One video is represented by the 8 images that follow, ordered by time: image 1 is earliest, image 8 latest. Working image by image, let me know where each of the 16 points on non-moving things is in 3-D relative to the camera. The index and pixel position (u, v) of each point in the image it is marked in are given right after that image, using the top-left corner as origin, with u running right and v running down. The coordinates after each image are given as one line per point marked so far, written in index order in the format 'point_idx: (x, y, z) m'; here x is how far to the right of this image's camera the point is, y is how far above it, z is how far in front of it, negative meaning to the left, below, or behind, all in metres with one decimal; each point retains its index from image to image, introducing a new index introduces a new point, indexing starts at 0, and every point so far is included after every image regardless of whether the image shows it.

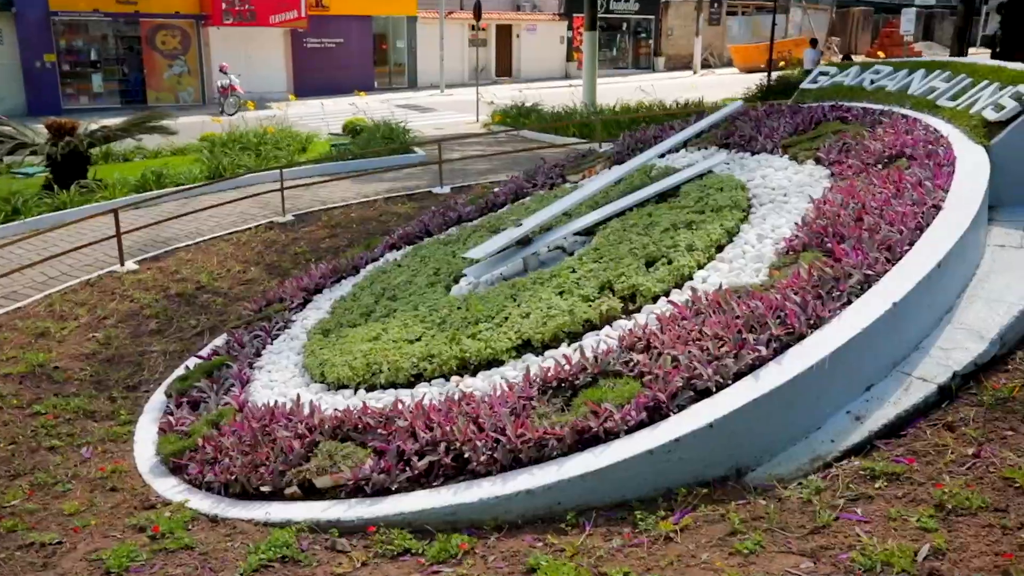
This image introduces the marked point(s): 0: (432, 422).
0: (-0.4, -0.8, +4.6) m
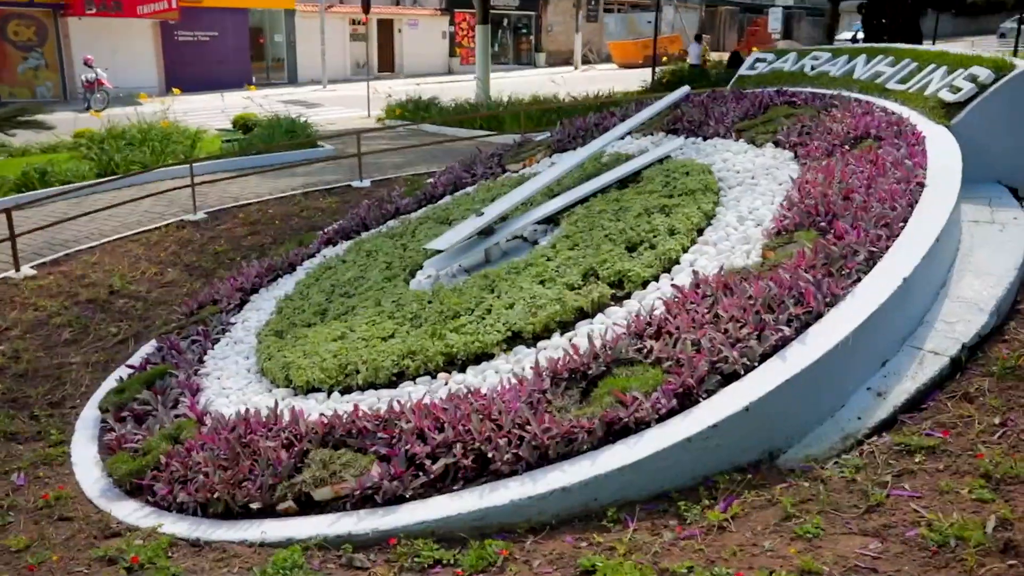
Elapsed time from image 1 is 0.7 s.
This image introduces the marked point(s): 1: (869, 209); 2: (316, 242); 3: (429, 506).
0: (-0.4, -0.7, +4.3) m
1: (+2.2, +0.5, +5.0) m
2: (-2.3, +0.5, +9.4) m
3: (-0.4, -1.1, +3.9) m
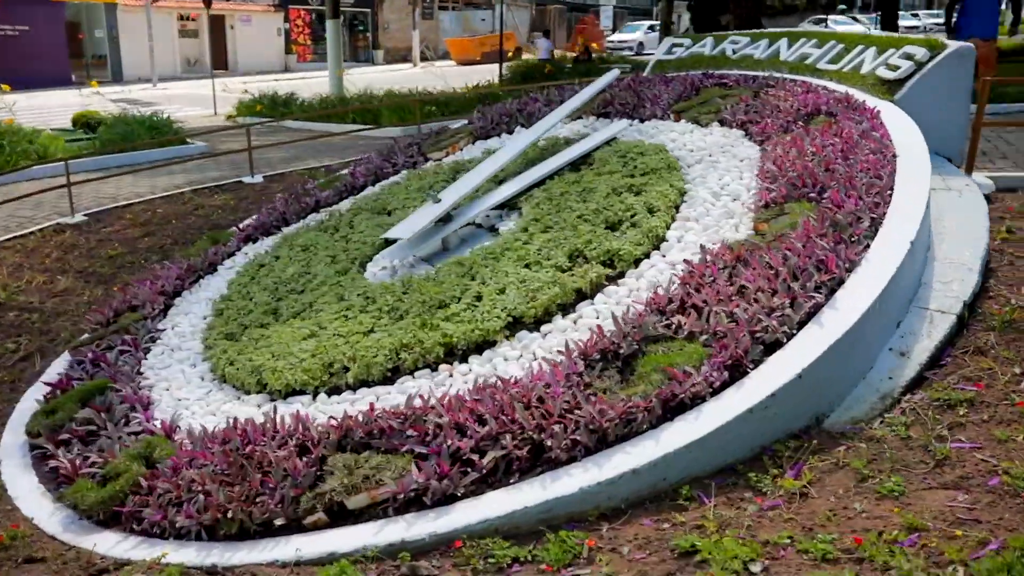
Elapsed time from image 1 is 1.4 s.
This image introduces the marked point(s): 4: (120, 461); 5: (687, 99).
0: (-0.2, -0.6, +4.0) m
1: (+2.2, +0.7, +5.2) m
2: (-3.0, +0.5, +8.7) m
3: (-0.1, -1.0, +3.7) m
4: (-2.3, -1.0, +4.6) m
5: (+1.8, +1.9, +8.2) m
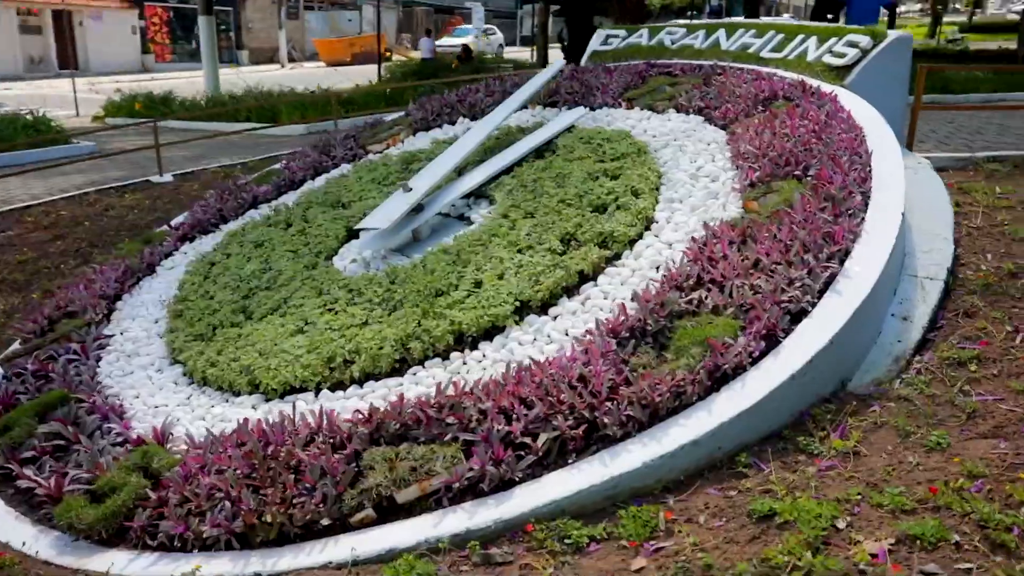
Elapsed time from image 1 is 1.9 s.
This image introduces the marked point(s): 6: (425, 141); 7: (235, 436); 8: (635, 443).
0: (+0.1, -0.5, +4.0) m
1: (+2.2, +0.9, +5.5) m
2: (-3.5, +0.5, +8.2) m
3: (+0.2, -0.9, +3.6) m
4: (-2.1, -1.0, +4.3) m
5: (+1.3, +2.1, +8.3) m
6: (-1.0, +1.6, +8.8) m
7: (-1.4, -0.8, +4.3) m
8: (+0.6, -0.7, +3.7) m
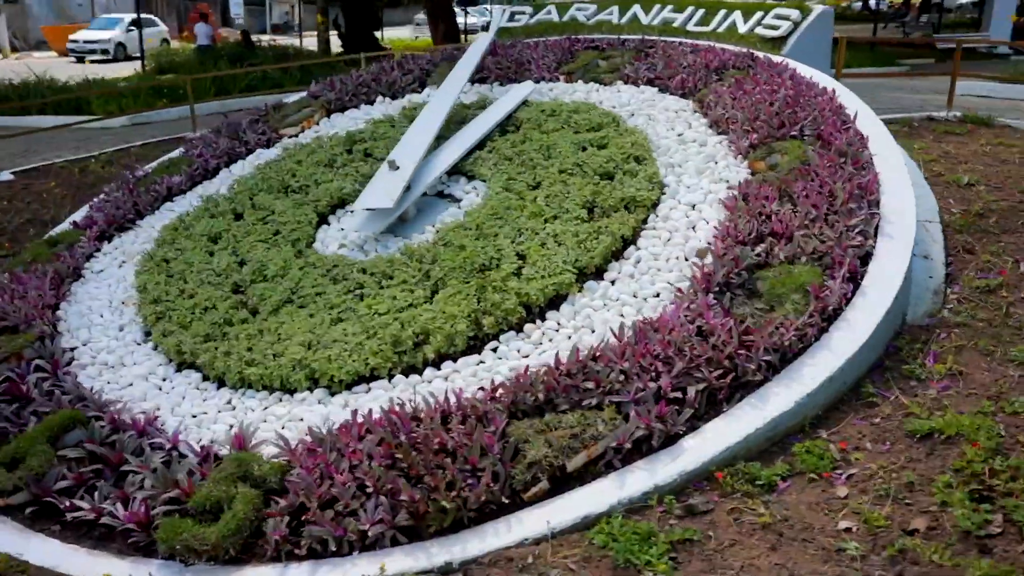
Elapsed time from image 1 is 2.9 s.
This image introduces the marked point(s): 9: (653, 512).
0: (+0.7, -0.3, +4.0) m
1: (+2.3, +1.3, +6.0) m
2: (-3.8, +0.4, +7.2) m
3: (+0.9, -0.7, +3.7) m
4: (-1.4, -0.9, +3.8) m
5: (+0.6, +2.4, +8.5) m
6: (-1.7, +1.7, +8.4) m
7: (-0.8, -0.7, +3.9) m
8: (+1.3, -0.5, +3.9) m
9: (+0.6, -1.0, +3.5) m
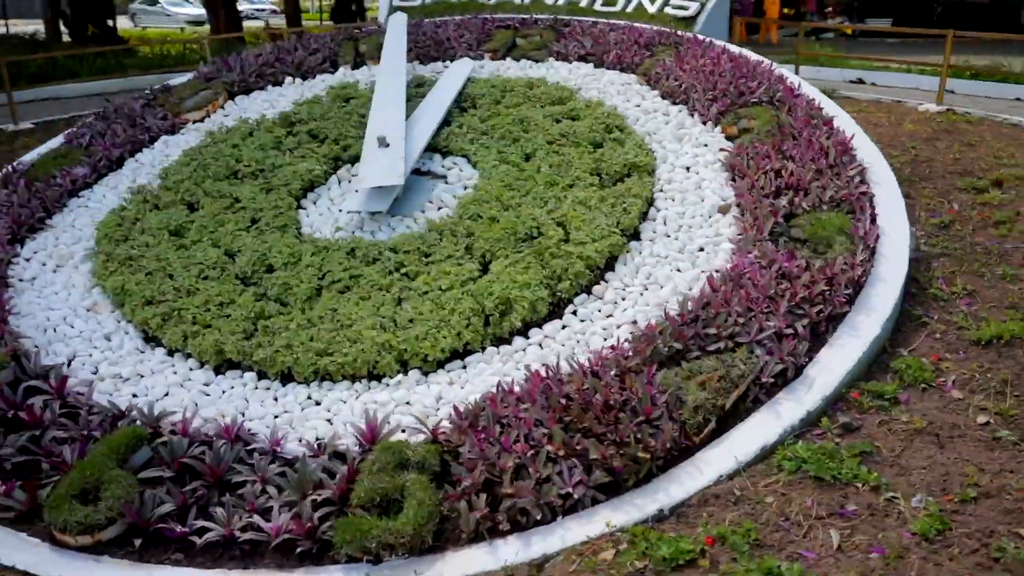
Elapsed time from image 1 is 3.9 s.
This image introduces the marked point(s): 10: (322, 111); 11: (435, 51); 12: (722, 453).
0: (+1.3, 0.0, +4.3) m
1: (+2.1, +1.6, +6.6) m
2: (-4.0, +0.3, +6.1) m
3: (+1.6, -0.4, +4.1) m
4: (-0.6, -0.8, +3.5) m
5: (-0.3, +2.6, +8.6) m
6: (-2.4, +1.8, +7.8) m
7: (-0.1, -0.5, +3.8) m
8: (+1.9, -0.1, +4.4) m
9: (+1.4, -0.7, +3.8) m
10: (-1.7, +1.6, +7.3) m
11: (-0.8, +2.4, +8.3) m
12: (+0.9, -0.7, +3.7) m
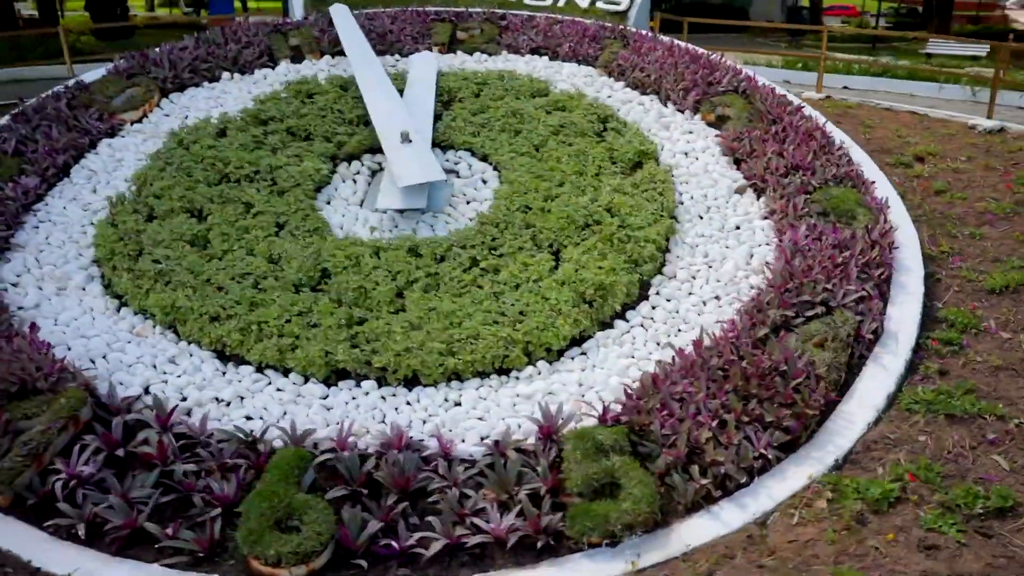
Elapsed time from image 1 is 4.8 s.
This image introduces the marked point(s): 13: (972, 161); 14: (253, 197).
0: (+1.9, +0.1, +4.8) m
1: (+2.0, +1.9, +7.2) m
2: (-3.7, +0.1, +5.2) m
3: (+2.3, -0.2, +4.7) m
4: (+0.3, -0.8, +3.6) m
5: (-0.9, +2.7, +8.5) m
6: (-2.7, +1.7, +7.2) m
7: (+0.7, -0.4, +4.0) m
8: (+2.4, +0.1, +5.0) m
9: (+2.2, -0.5, +4.3) m
10: (-1.9, +1.5, +6.9) m
11: (-1.3, +2.4, +8.1) m
12: (+1.8, -0.6, +4.1) m
13: (+4.4, +1.2, +7.8) m
14: (-1.8, +0.6, +5.7) m
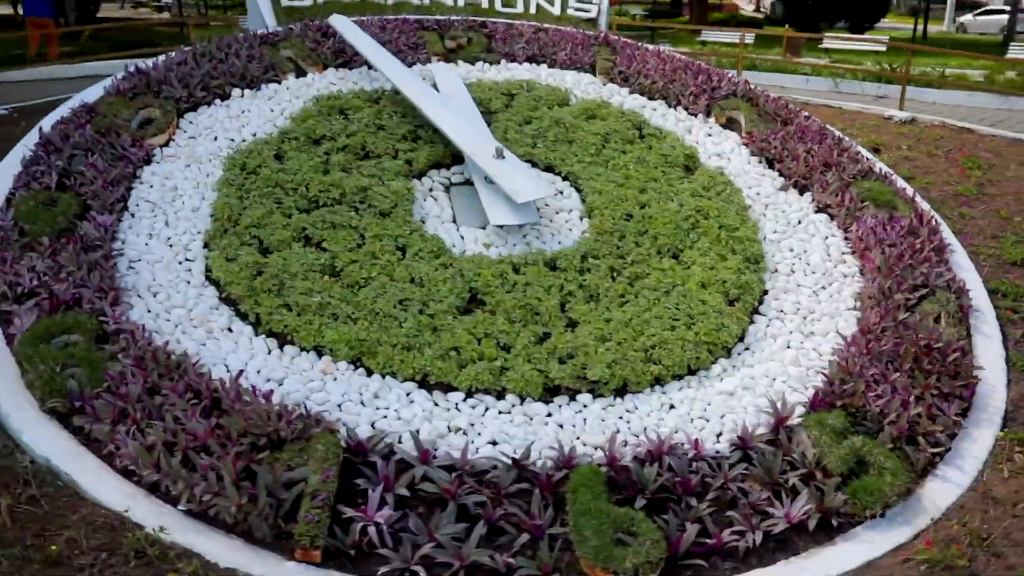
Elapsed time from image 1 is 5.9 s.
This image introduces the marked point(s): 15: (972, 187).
0: (+2.8, +0.2, +5.6) m
1: (+2.2, +2.0, +7.9) m
2: (-2.7, -0.2, +4.7) m
3: (+3.2, 0.0, +5.6) m
4: (+1.6, -0.8, +4.0) m
5: (-0.9, +2.6, +8.5) m
6: (-2.3, +1.4, +6.9) m
7: (+1.9, -0.4, +4.5) m
8: (+3.3, +0.2, +5.9) m
9: (+3.2, -0.4, +5.2) m
10: (-1.5, +1.4, +6.8) m
11: (-1.3, +2.3, +8.0) m
12: (+2.9, -0.5, +4.9) m
13: (+4.5, +1.5, +9.0) m
14: (-1.1, +0.4, +5.6) m
15: (+4.4, +1.0, +7.8) m
